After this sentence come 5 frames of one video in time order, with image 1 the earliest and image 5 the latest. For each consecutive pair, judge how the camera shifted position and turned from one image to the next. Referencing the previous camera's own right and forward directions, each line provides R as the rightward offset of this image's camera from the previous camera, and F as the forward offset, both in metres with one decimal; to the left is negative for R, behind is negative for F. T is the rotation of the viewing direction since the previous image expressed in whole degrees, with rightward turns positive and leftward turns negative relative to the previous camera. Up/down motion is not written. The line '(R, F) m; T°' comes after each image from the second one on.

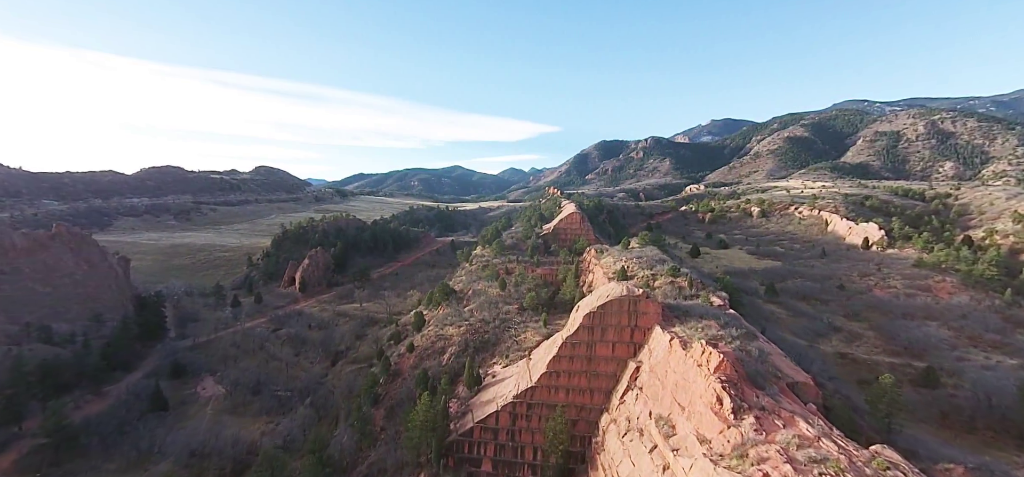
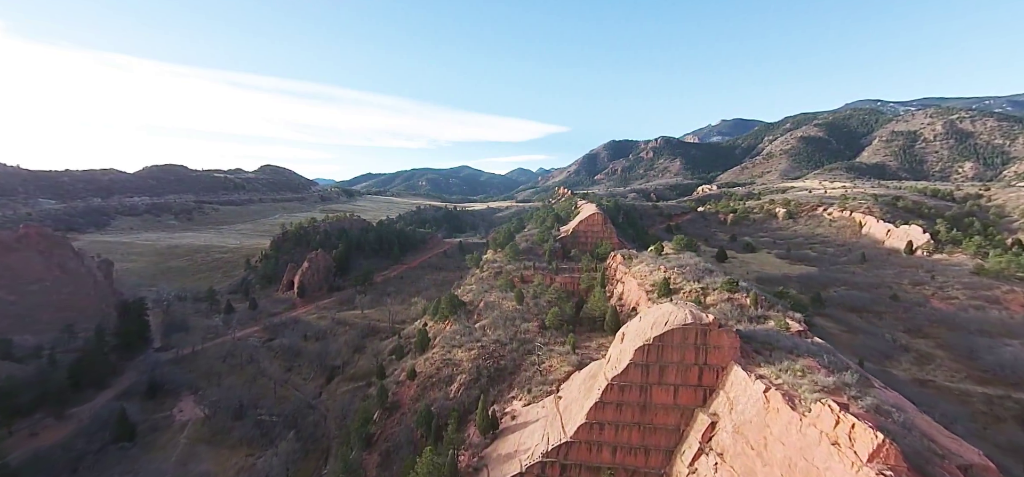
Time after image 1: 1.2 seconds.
(-0.7, +3.9) m; -1°
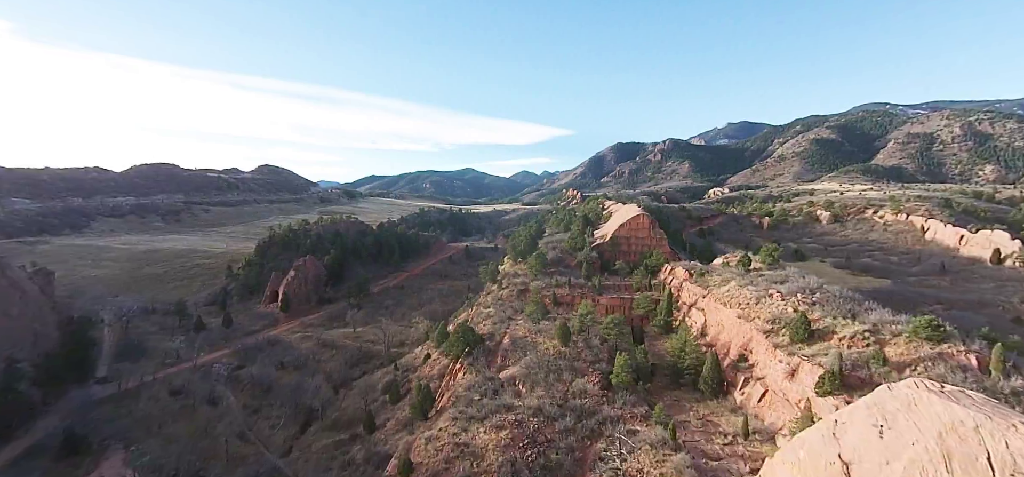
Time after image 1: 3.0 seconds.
(-1.6, +7.3) m; 0°
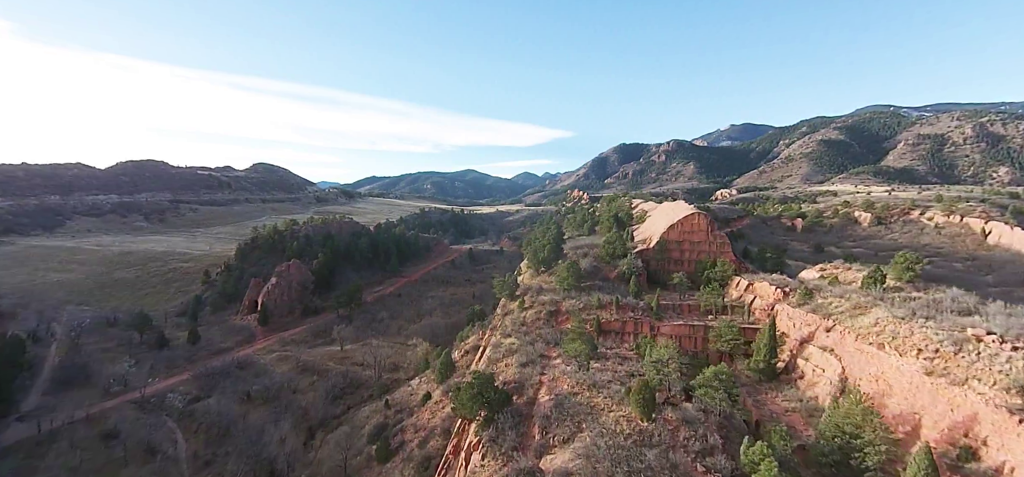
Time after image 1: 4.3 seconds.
(-1.3, +6.1) m; 0°
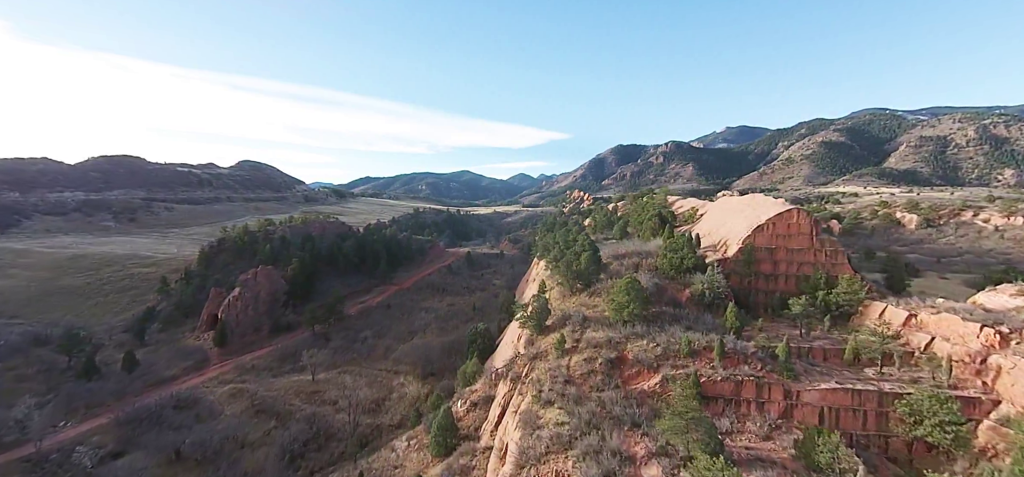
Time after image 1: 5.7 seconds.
(-1.3, +6.8) m; +1°
